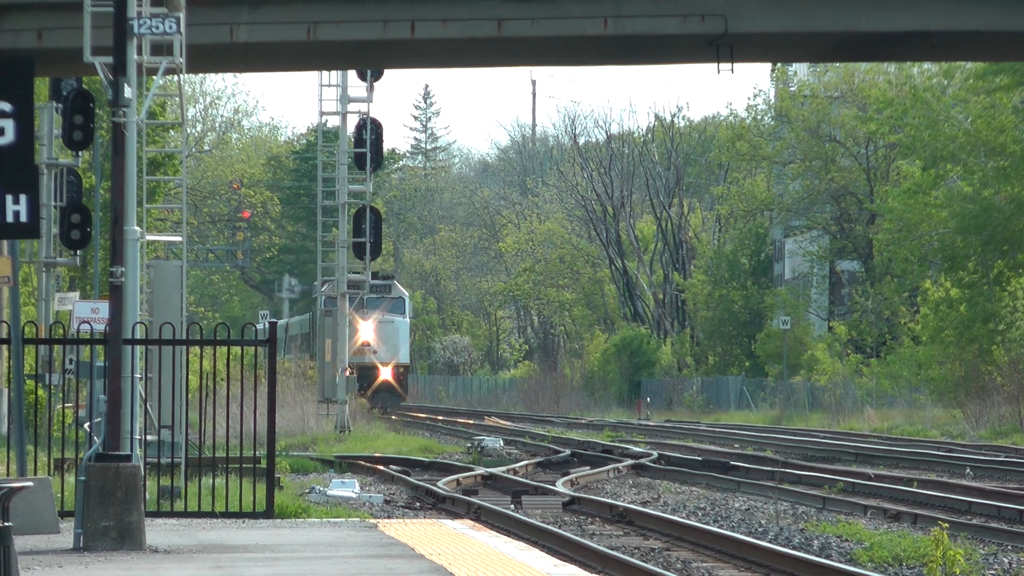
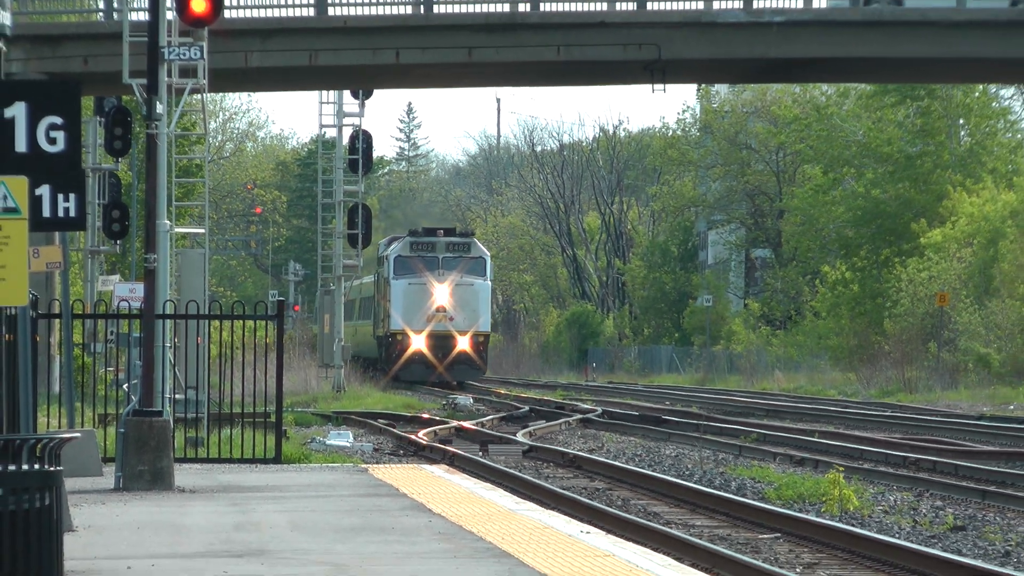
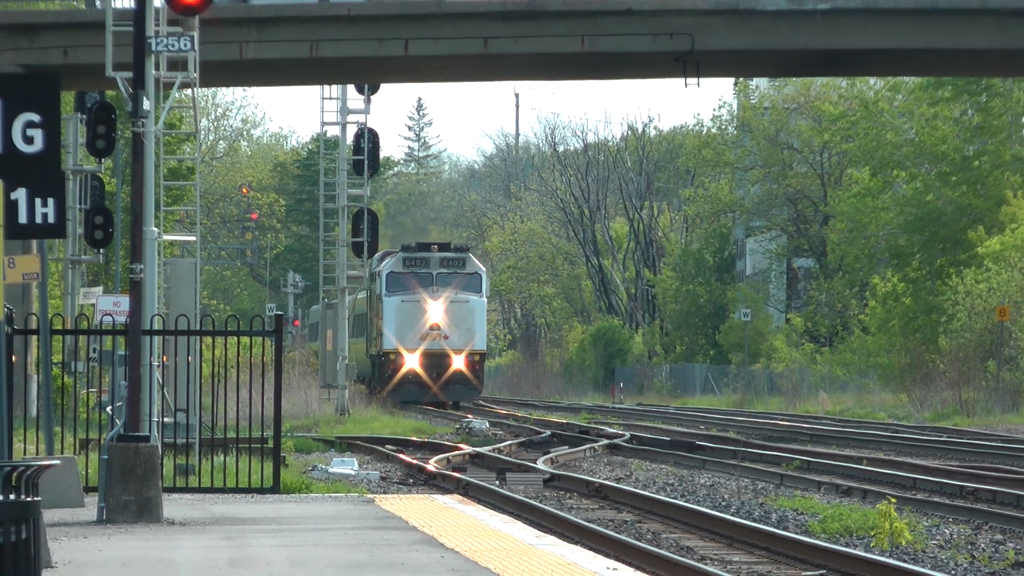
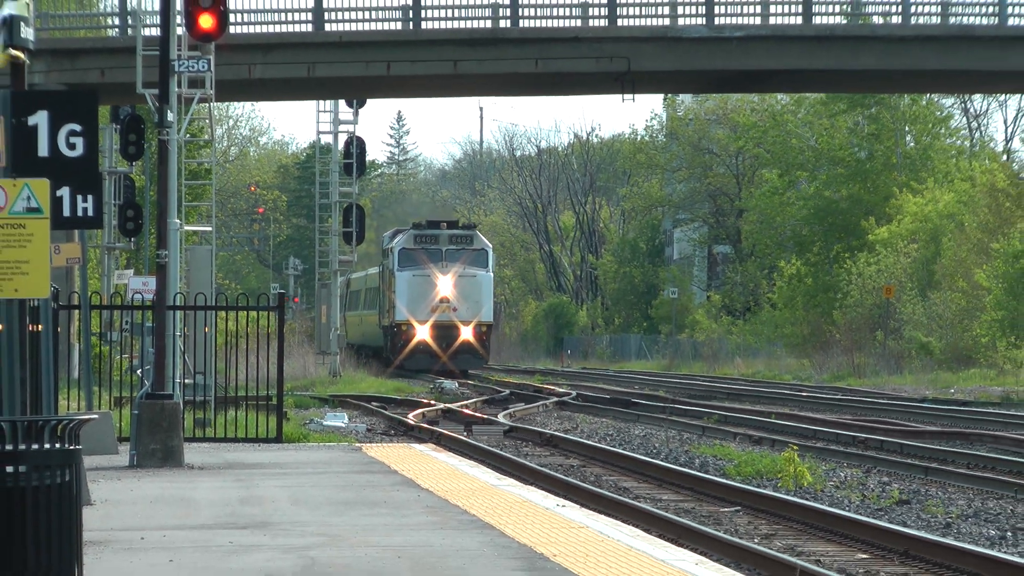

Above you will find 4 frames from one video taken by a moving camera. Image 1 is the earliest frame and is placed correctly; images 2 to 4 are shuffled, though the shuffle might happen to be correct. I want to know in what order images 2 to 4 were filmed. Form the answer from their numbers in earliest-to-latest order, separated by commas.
3, 2, 4
